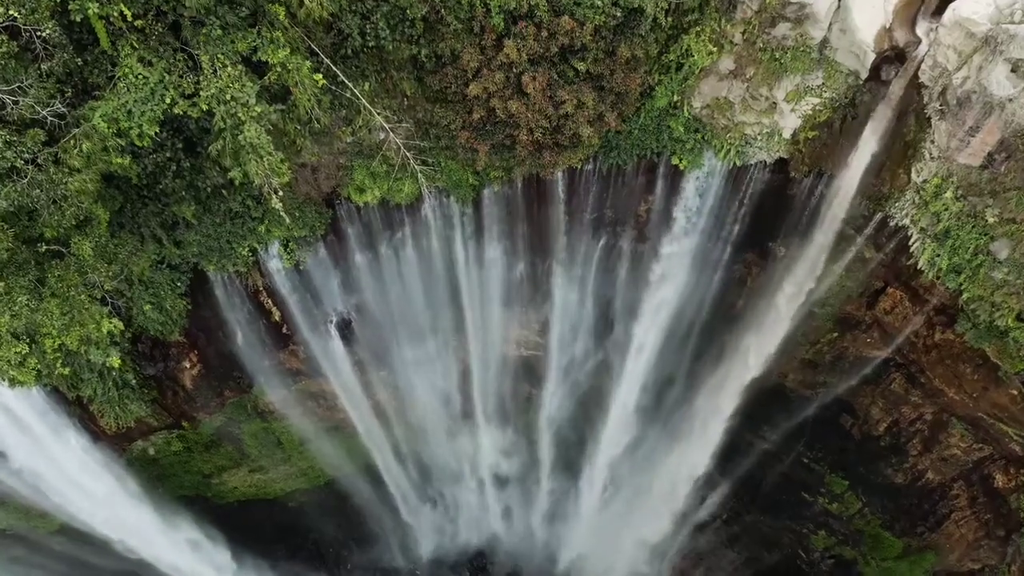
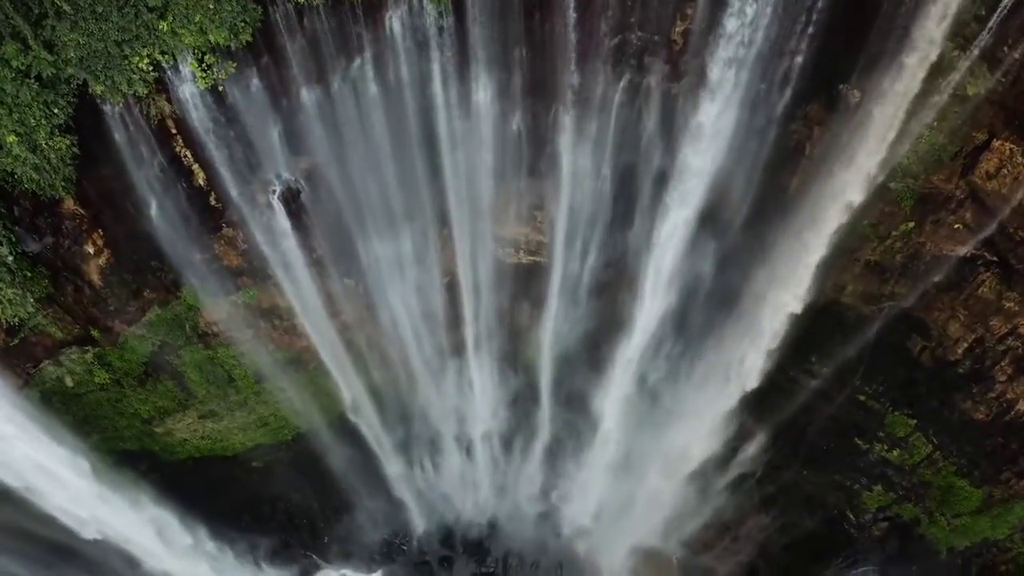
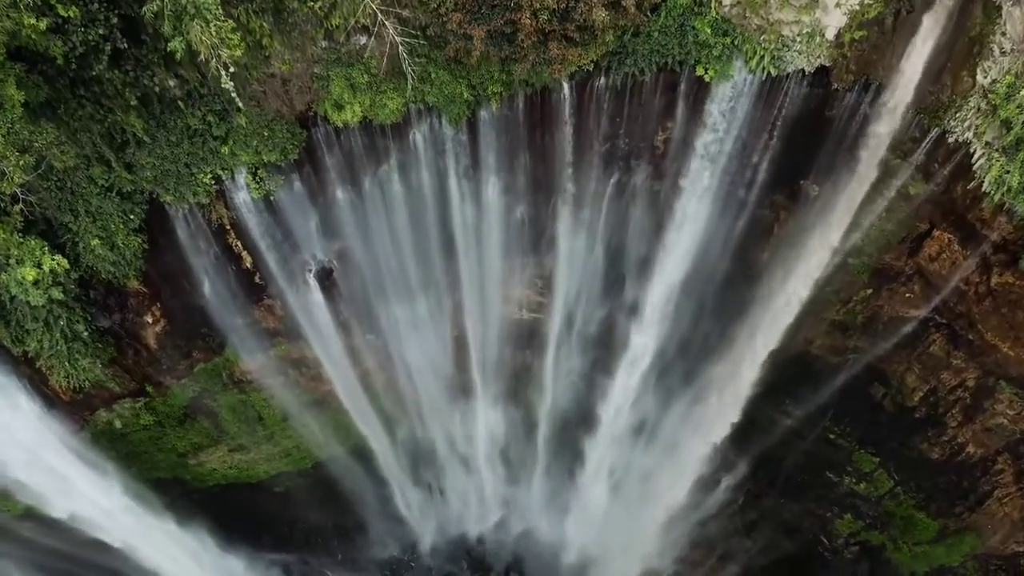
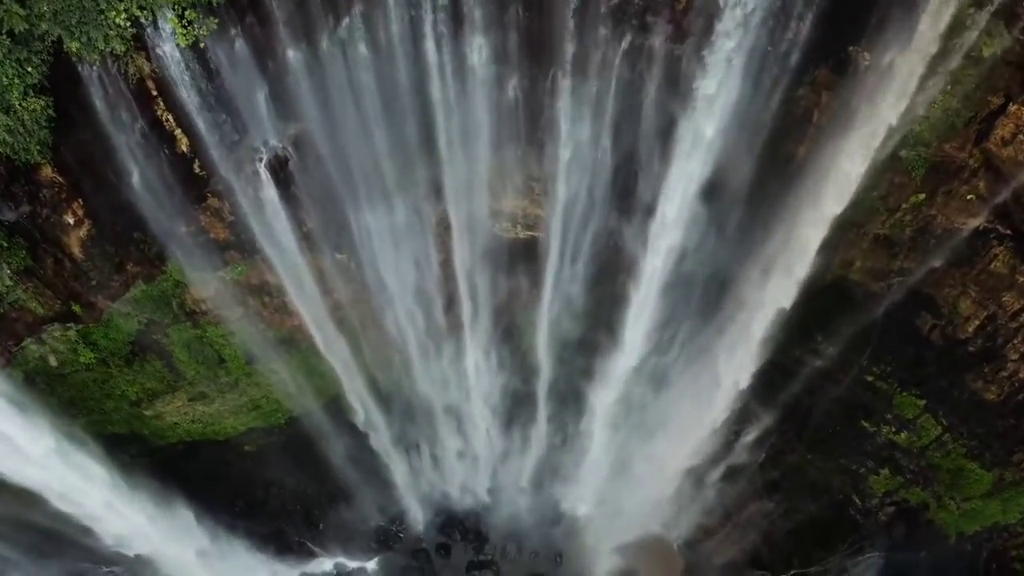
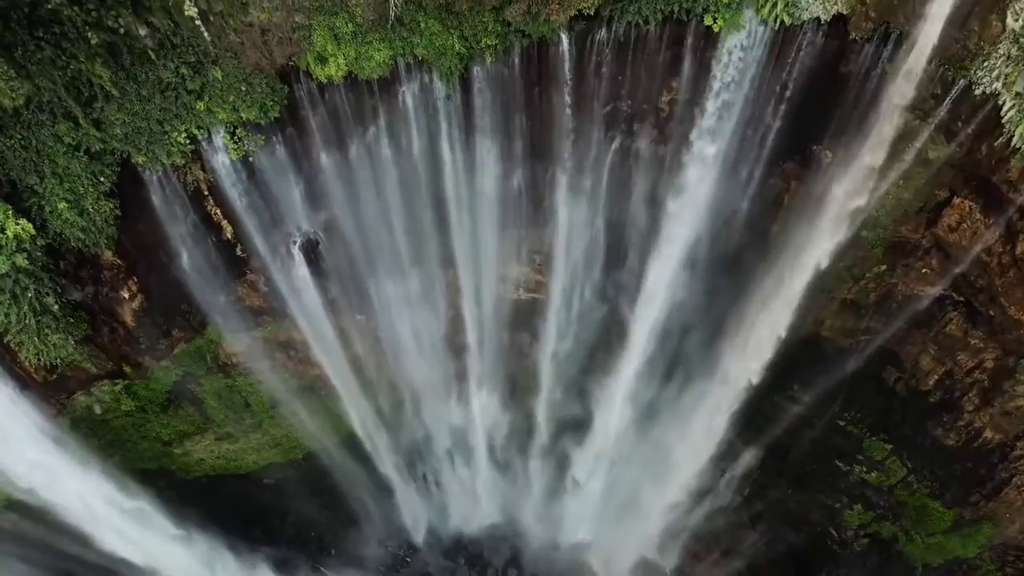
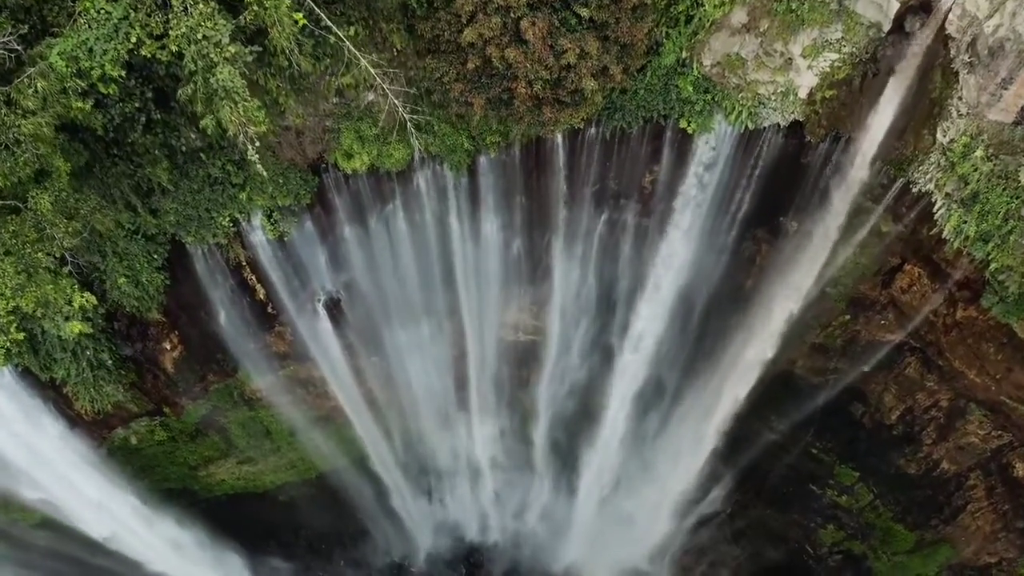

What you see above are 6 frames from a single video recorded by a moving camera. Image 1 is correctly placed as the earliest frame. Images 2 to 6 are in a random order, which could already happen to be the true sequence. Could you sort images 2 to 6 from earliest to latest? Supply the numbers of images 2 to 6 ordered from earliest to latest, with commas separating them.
6, 3, 5, 2, 4
